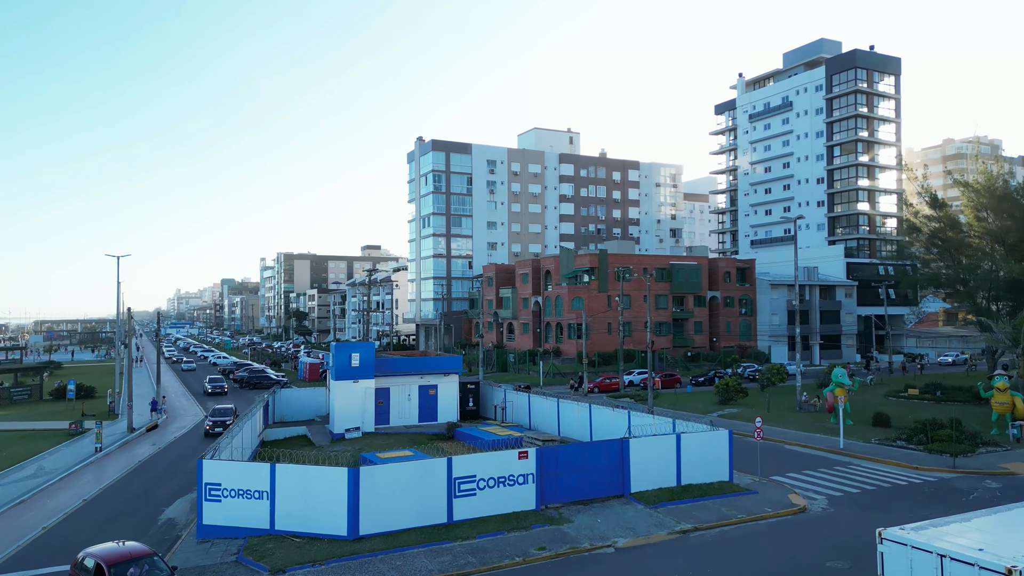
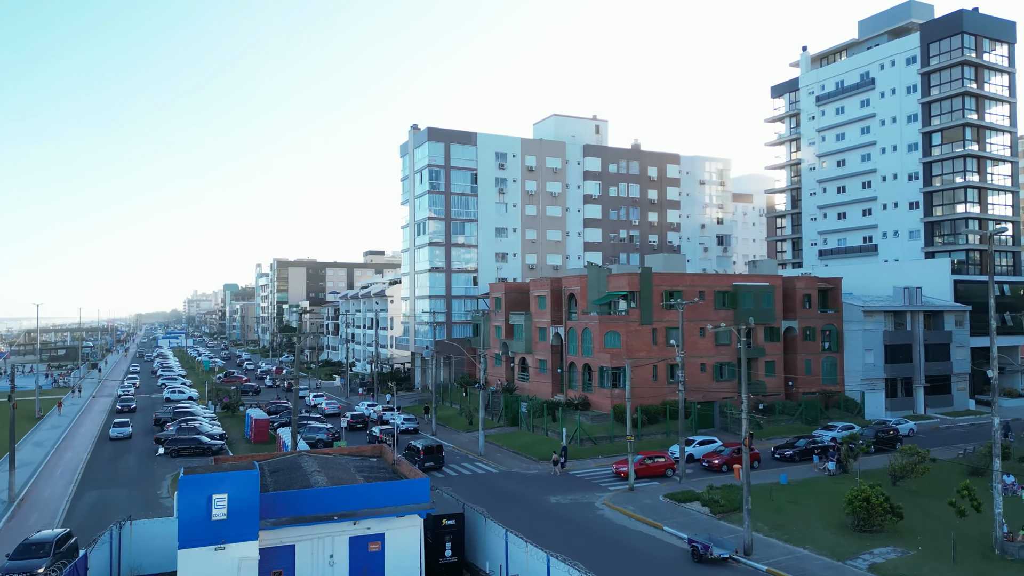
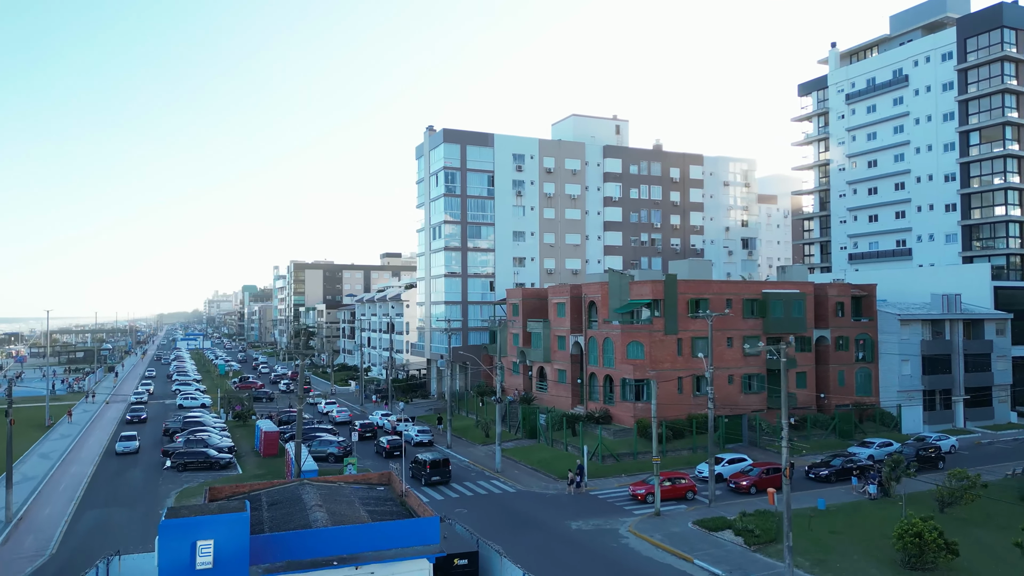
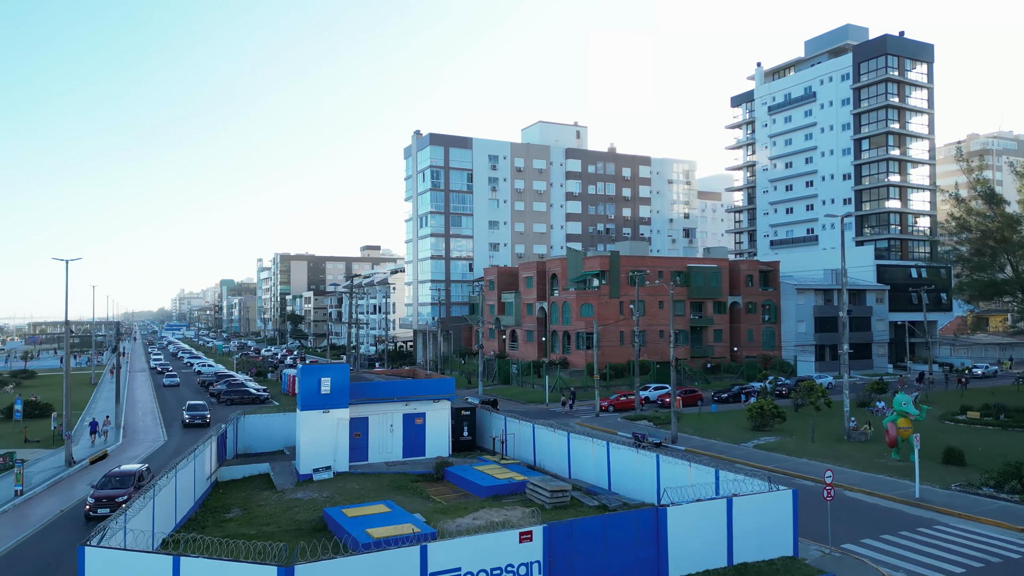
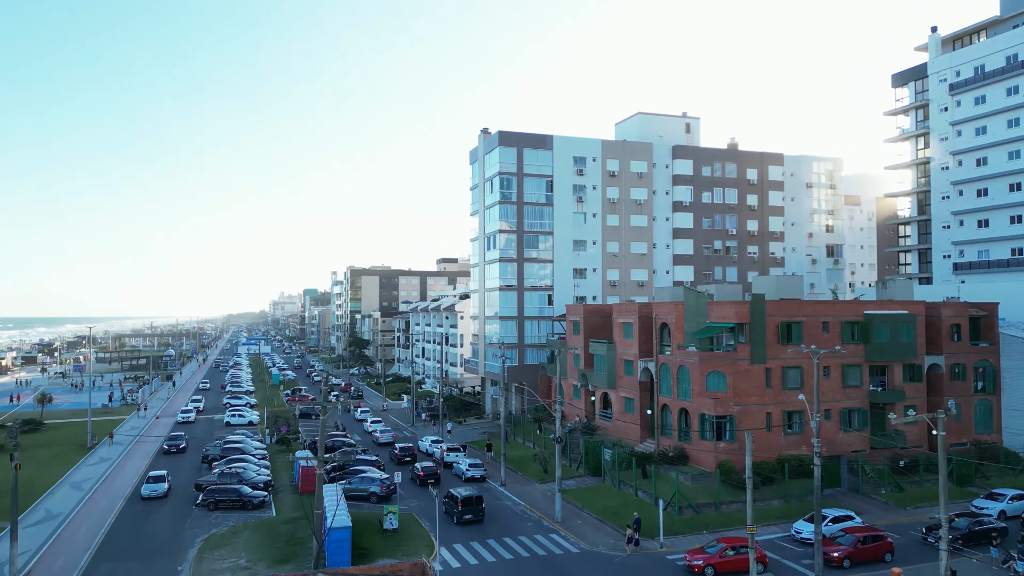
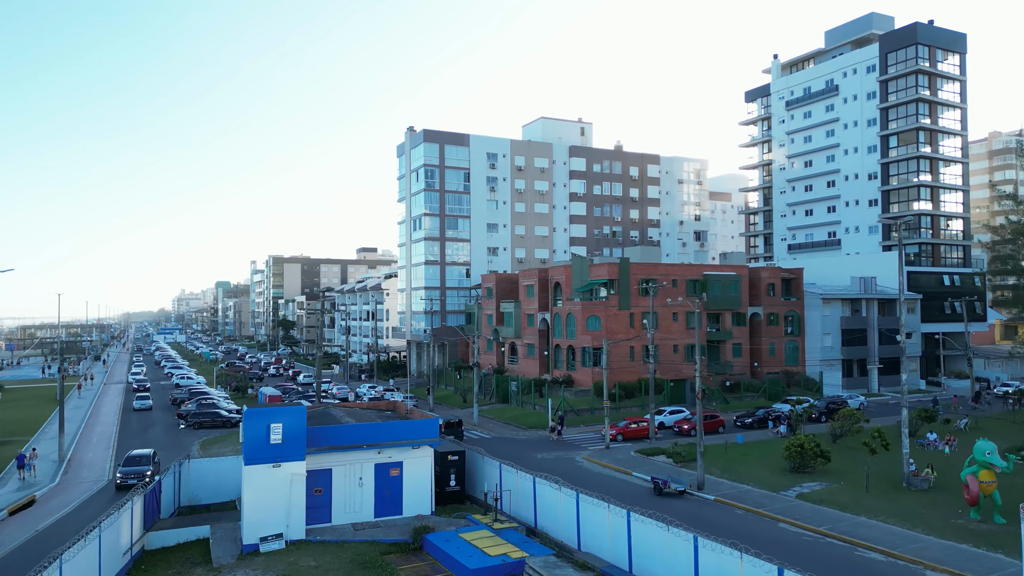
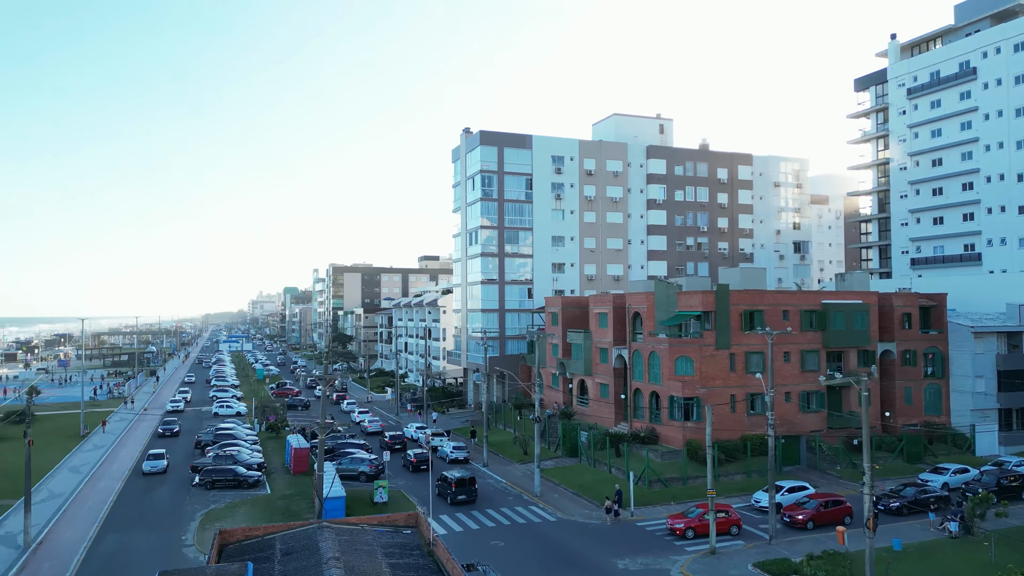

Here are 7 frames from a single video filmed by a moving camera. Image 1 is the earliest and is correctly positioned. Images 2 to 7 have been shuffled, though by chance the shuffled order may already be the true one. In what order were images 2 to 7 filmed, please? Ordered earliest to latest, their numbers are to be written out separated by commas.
4, 6, 2, 3, 7, 5
